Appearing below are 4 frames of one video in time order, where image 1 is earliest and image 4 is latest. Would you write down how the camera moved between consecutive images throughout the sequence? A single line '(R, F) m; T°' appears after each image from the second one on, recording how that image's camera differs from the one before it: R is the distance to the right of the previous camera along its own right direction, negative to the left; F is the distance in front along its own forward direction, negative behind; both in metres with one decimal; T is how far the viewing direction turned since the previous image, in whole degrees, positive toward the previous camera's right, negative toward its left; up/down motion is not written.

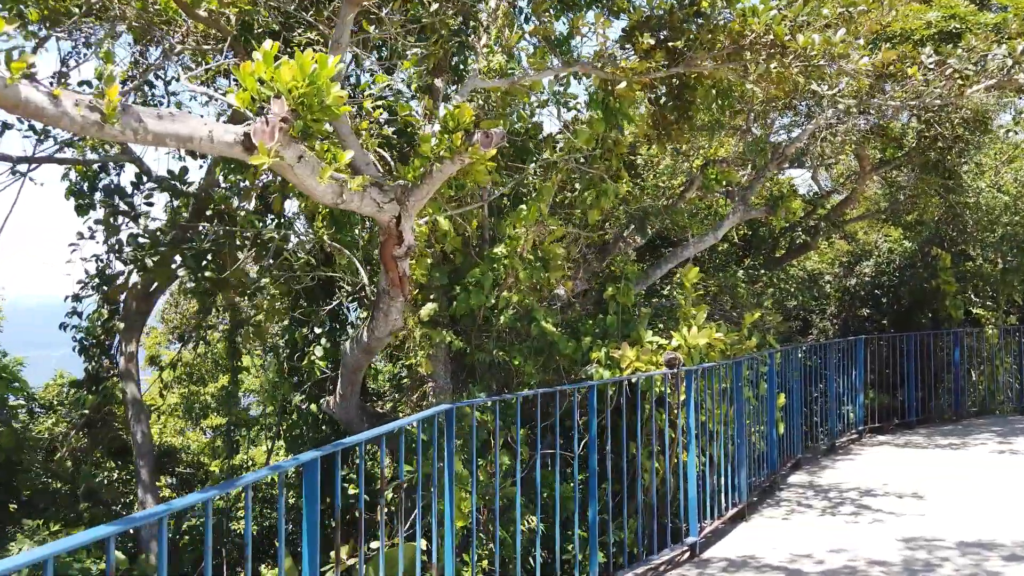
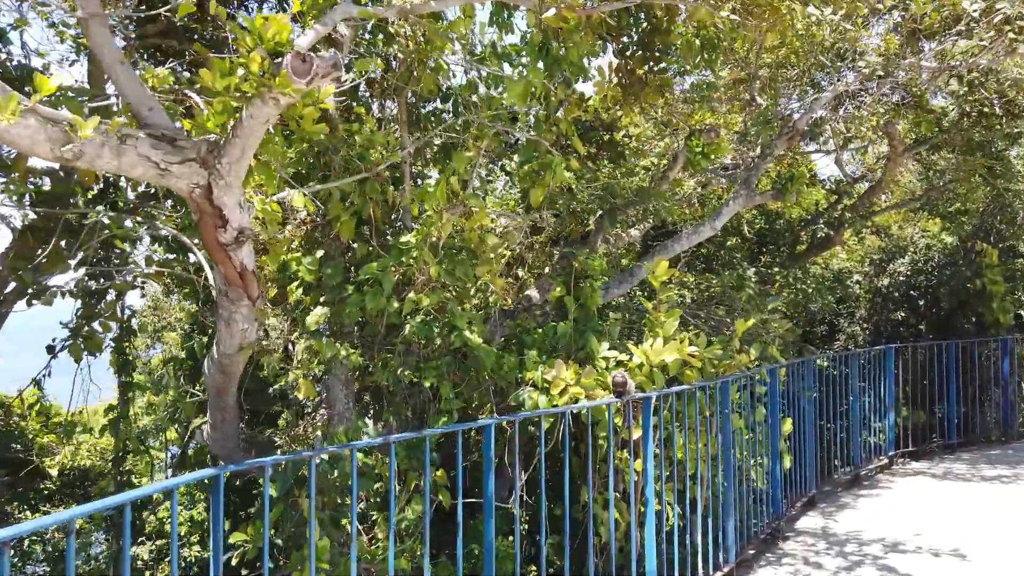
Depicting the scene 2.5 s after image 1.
(+0.7, +1.3) m; -2°
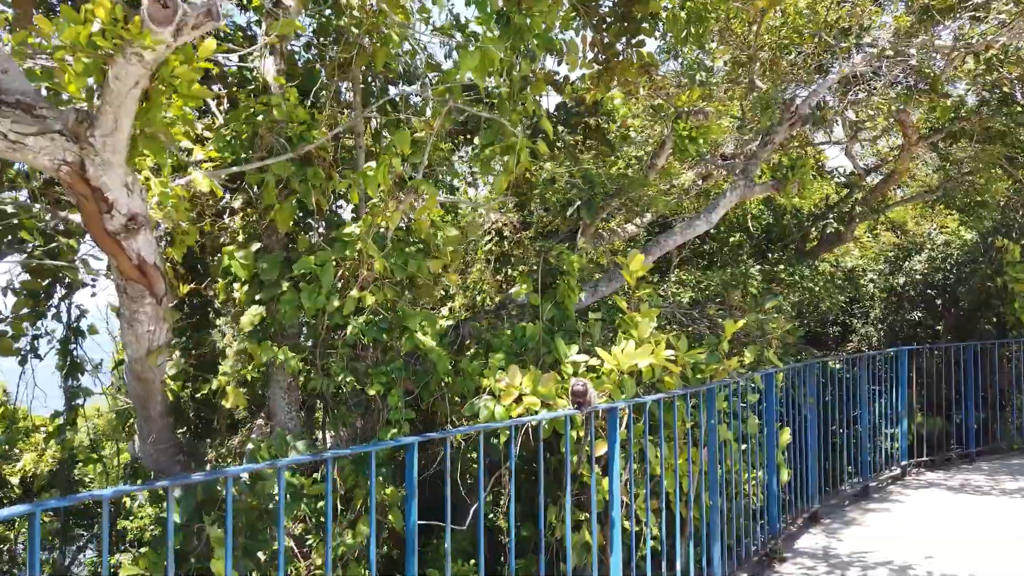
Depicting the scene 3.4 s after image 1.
(+0.3, +0.5) m; -1°
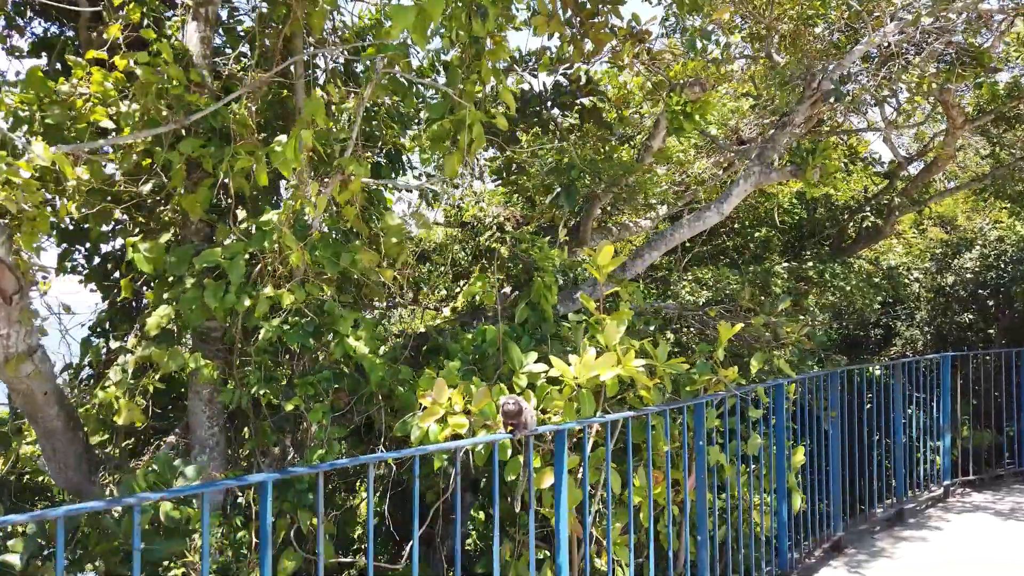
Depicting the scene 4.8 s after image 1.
(+0.4, +0.6) m; -3°
